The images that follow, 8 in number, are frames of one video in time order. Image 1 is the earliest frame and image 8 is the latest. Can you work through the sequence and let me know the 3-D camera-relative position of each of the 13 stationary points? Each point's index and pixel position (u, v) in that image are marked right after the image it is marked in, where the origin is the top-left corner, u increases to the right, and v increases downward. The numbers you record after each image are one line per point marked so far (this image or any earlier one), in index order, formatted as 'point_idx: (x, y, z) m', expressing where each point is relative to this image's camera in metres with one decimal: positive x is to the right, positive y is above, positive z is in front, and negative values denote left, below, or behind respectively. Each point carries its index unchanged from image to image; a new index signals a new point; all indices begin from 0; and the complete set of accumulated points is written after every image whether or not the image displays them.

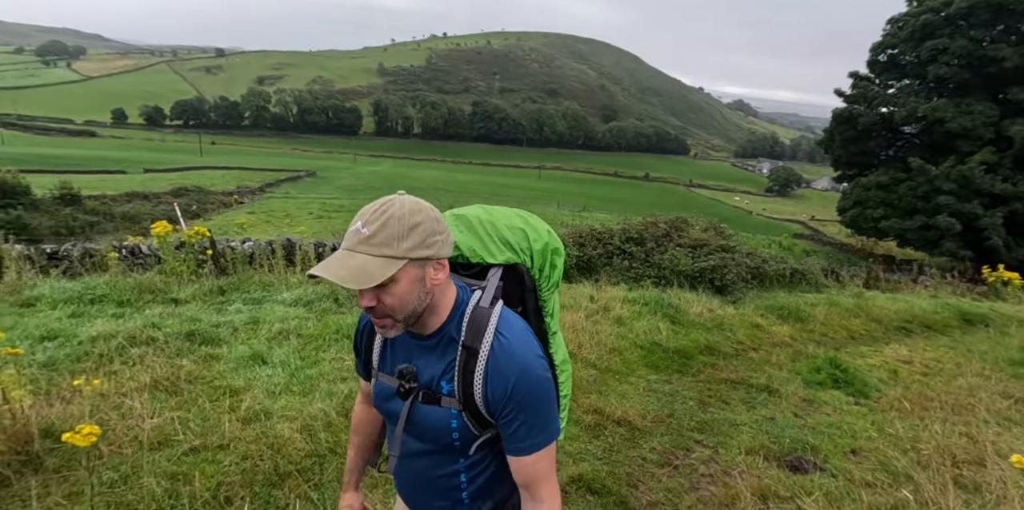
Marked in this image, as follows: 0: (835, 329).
0: (+4.3, -1.0, +7.2) m
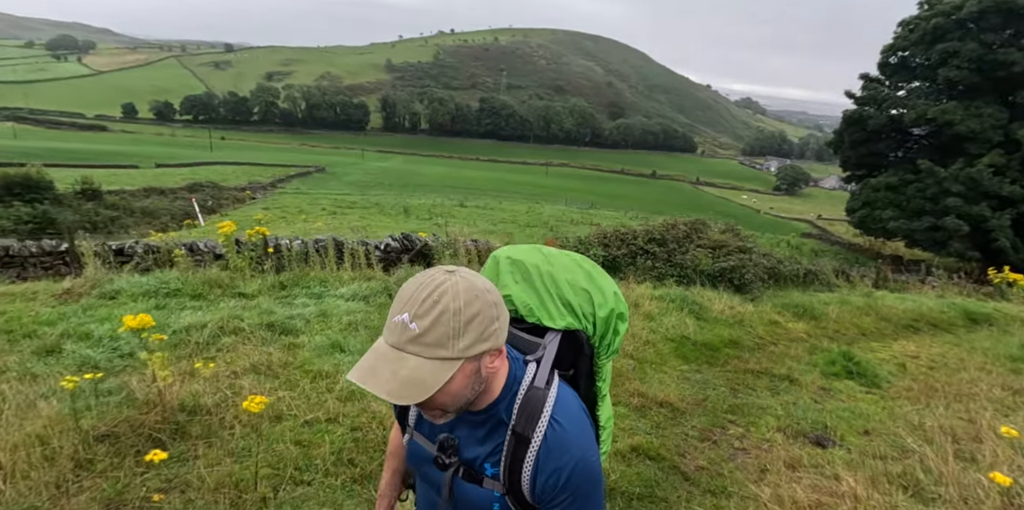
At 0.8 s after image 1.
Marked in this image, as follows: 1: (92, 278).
0: (+4.8, -1.0, +7.8) m
1: (-5.4, -0.3, +7.1) m
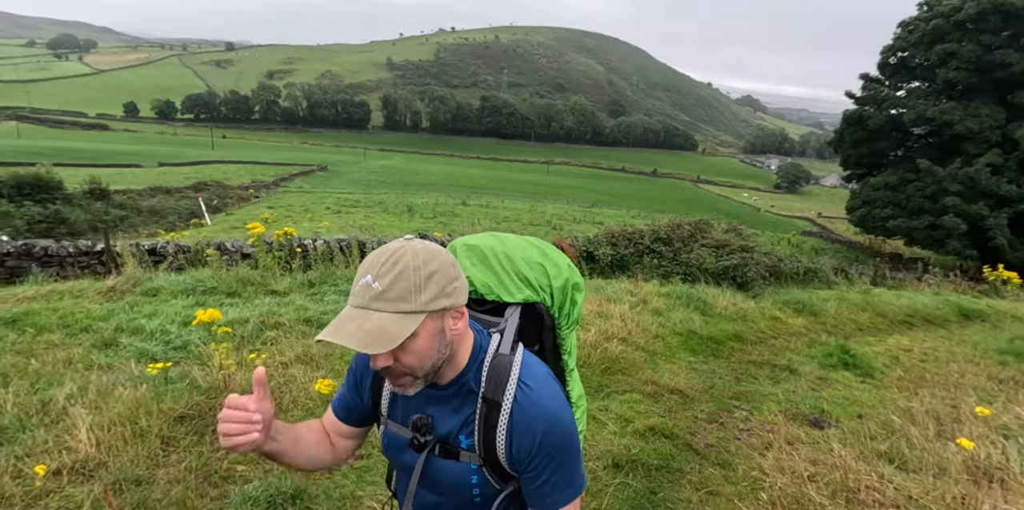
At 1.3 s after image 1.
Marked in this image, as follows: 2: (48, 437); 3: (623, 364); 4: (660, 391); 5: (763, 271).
0: (+5.0, -1.0, +8.2) m
1: (-5.2, -0.3, +7.5) m
2: (-2.9, -1.1, +3.4) m
3: (+1.1, -1.1, +5.5) m
4: (+1.3, -1.2, +5.0) m
5: (+4.6, -0.3, +10.0) m
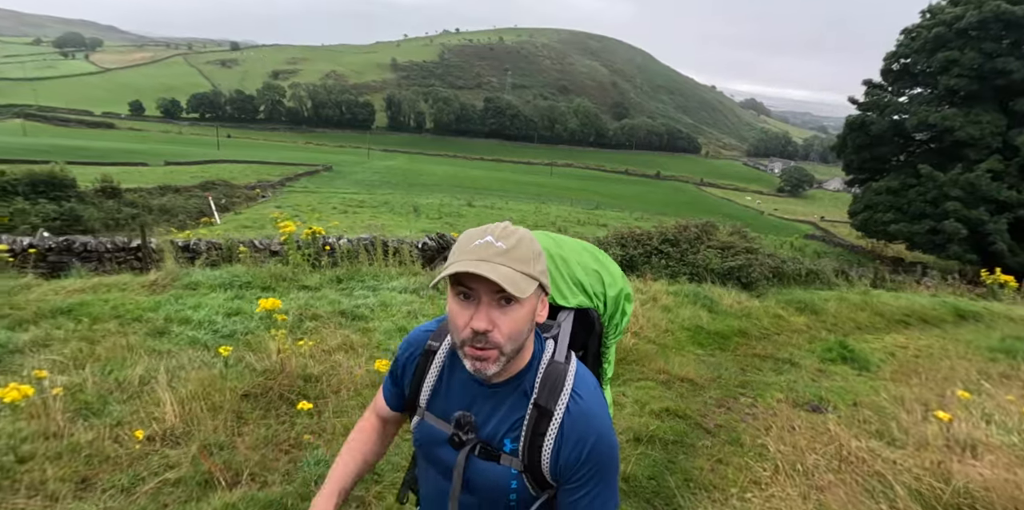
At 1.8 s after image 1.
0: (+5.2, -1.0, +8.6) m
1: (-5.0, -0.2, +8.0) m
2: (-2.7, -1.1, +3.9) m
3: (+1.3, -1.1, +5.9) m
4: (+1.6, -1.2, +5.4) m
5: (+4.9, -0.3, +10.5) m
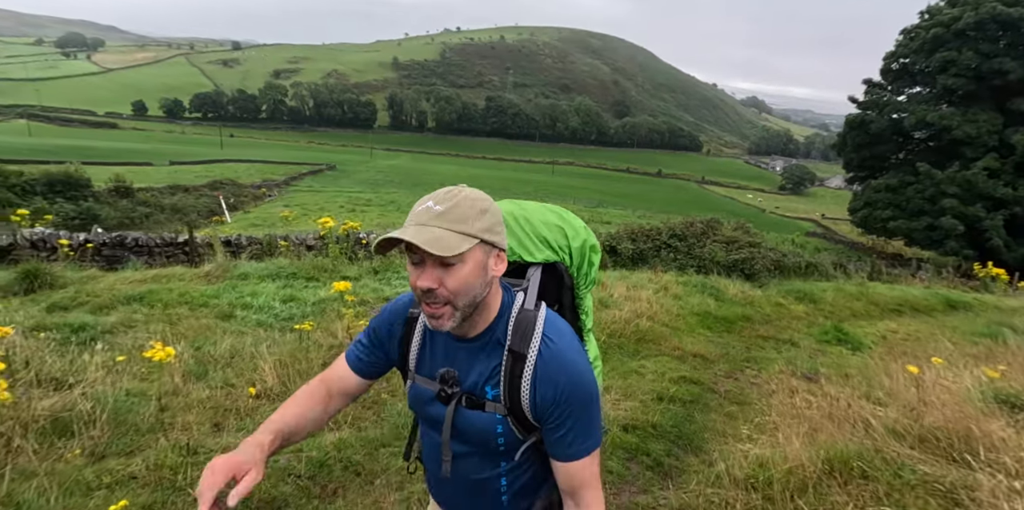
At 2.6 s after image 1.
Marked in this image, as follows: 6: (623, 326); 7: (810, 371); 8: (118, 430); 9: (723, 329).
0: (+5.6, -0.9, +9.3) m
1: (-4.6, -0.1, +8.7) m
2: (-2.3, -1.0, +4.6) m
3: (+1.7, -1.0, +6.6) m
4: (+1.9, -1.1, +6.1) m
5: (+5.2, -0.2, +11.1) m
6: (+1.4, -0.9, +6.6) m
7: (+3.1, -1.2, +5.7) m
8: (-2.4, -1.1, +3.4) m
9: (+2.8, -1.0, +7.3) m
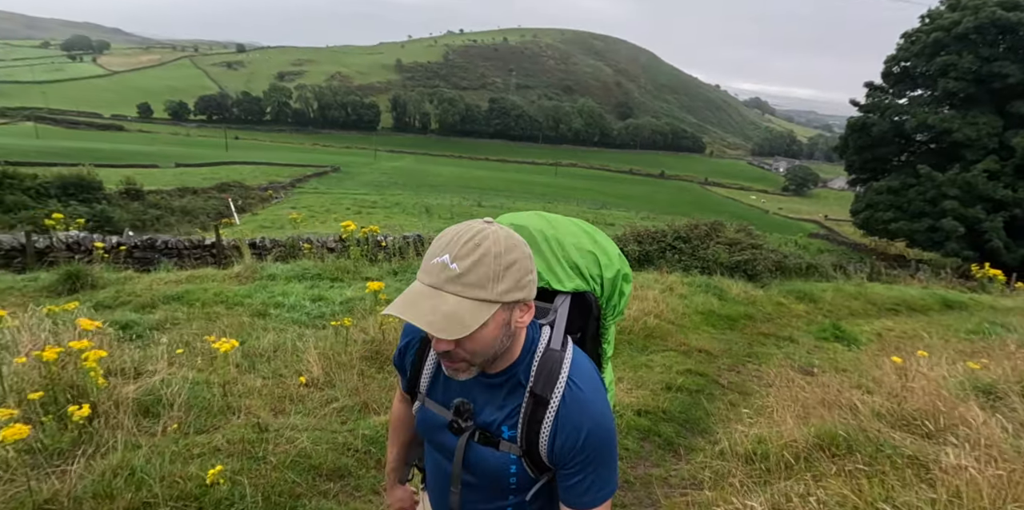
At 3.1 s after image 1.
0: (+5.8, -0.9, +9.7) m
1: (-4.4, -0.2, +9.2) m
2: (-2.1, -1.0, +5.0) m
3: (+1.9, -1.0, +7.0) m
4: (+2.1, -1.1, +6.5) m
5: (+5.5, -0.2, +11.6) m
6: (+1.6, -0.9, +7.1) m
7: (+3.3, -1.2, +6.2) m
8: (-2.2, -1.1, +3.8) m
9: (+3.0, -1.0, +7.7) m
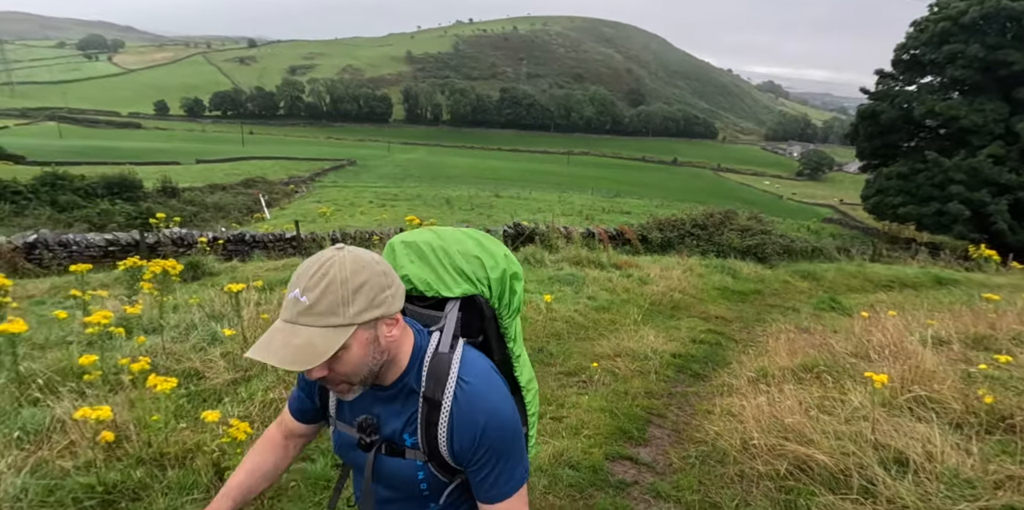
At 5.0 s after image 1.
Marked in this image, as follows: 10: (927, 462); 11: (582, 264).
0: (+6.7, -0.6, +11.2) m
1: (-3.6, 0.0, +10.8) m
2: (-1.4, -0.9, +6.7) m
3: (+2.7, -0.8, +8.6) m
4: (+2.9, -0.9, +8.1) m
5: (+6.4, +0.1, +13.0) m
6: (+2.4, -0.7, +8.6) m
7: (+4.1, -1.0, +7.7) m
8: (-1.5, -1.0, +5.5) m
9: (+3.8, -0.8, +9.3) m
10: (+2.3, -1.1, +3.0) m
11: (+1.4, -0.2, +10.6) m
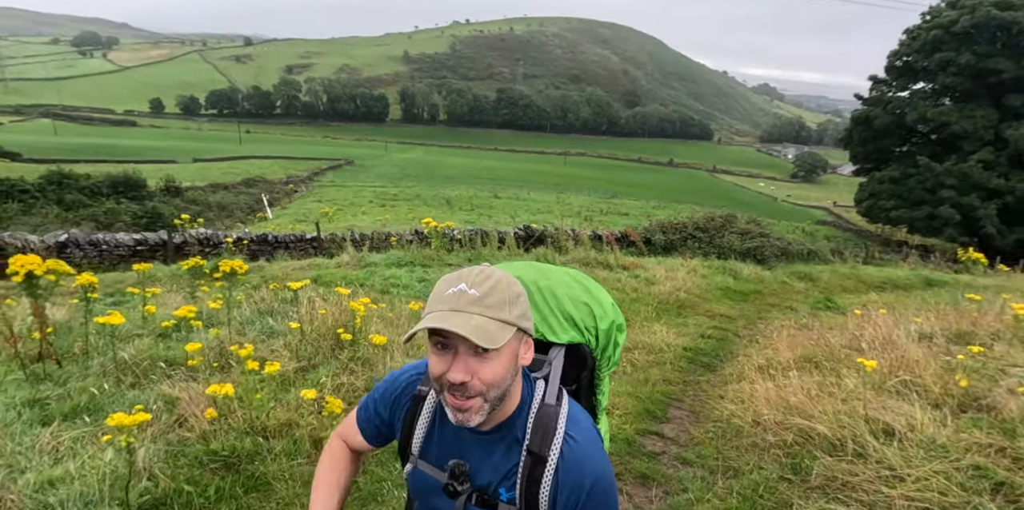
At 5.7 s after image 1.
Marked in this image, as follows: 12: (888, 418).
0: (+6.9, -0.6, +11.8) m
1: (-3.3, 0.0, +11.4) m
2: (-1.1, -0.9, +7.2) m
3: (+3.0, -0.8, +9.2) m
4: (+3.2, -0.9, +8.7) m
5: (+6.6, +0.1, +13.6) m
6: (+2.7, -0.7, +9.2) m
7: (+4.4, -1.1, +8.3) m
8: (-1.2, -1.0, +6.0) m
9: (+4.1, -0.8, +9.9) m
10: (+2.6, -1.2, +3.6) m
11: (+1.6, -0.2, +11.2) m
12: (+2.5, -1.1, +3.7) m
